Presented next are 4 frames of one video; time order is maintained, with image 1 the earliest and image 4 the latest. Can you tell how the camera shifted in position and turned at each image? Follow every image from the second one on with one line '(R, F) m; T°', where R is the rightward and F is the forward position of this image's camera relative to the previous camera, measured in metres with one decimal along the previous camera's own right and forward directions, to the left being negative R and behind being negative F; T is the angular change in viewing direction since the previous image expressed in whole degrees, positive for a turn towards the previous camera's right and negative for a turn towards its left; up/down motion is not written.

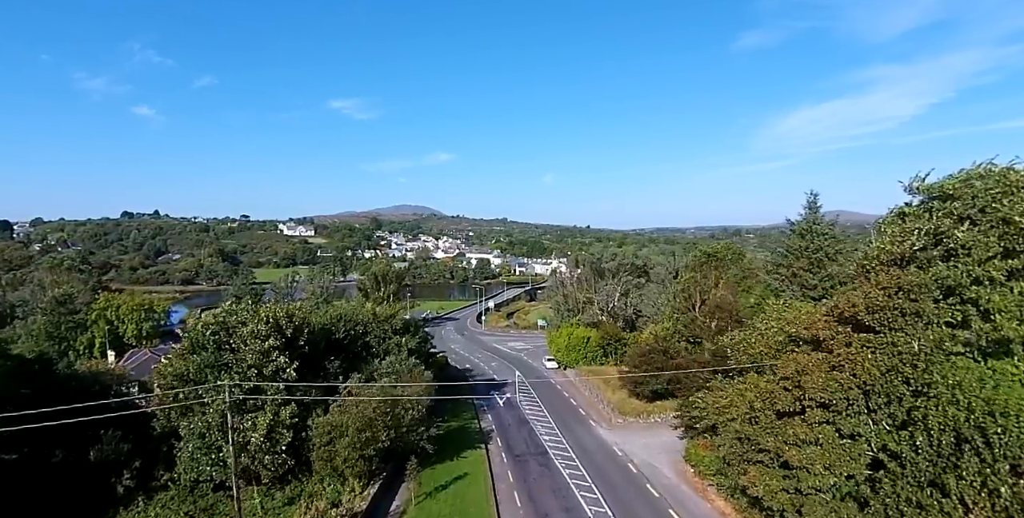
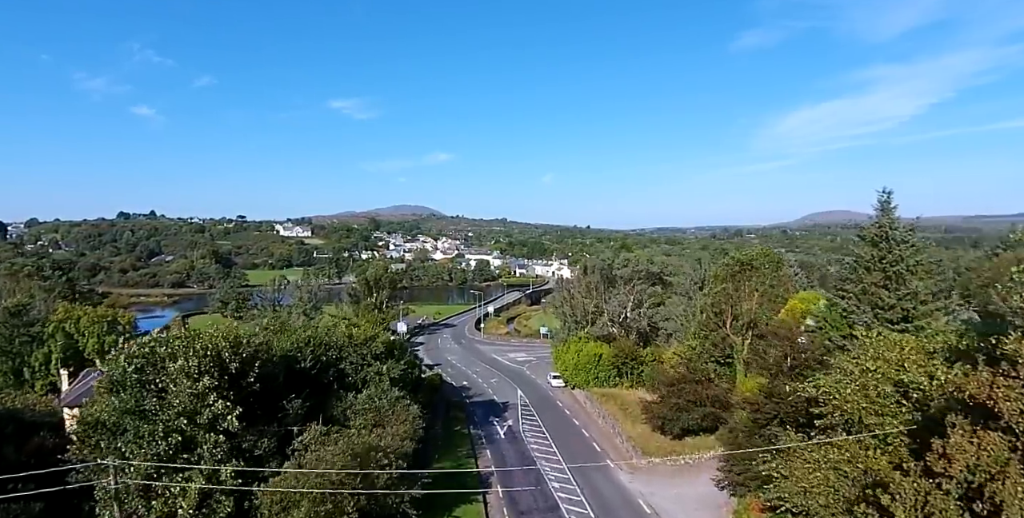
(-0.1, +5.5) m; 0°
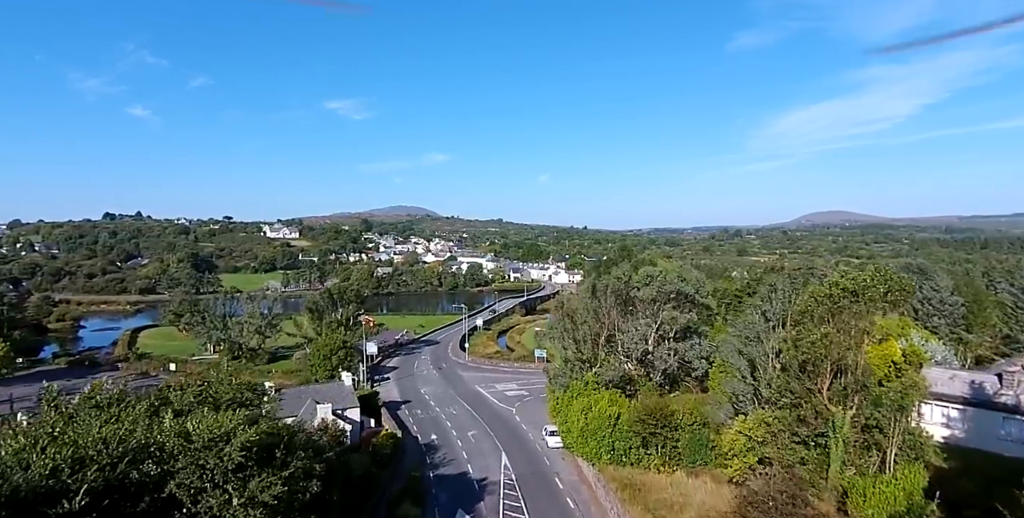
(+0.8, +12.5) m; 0°
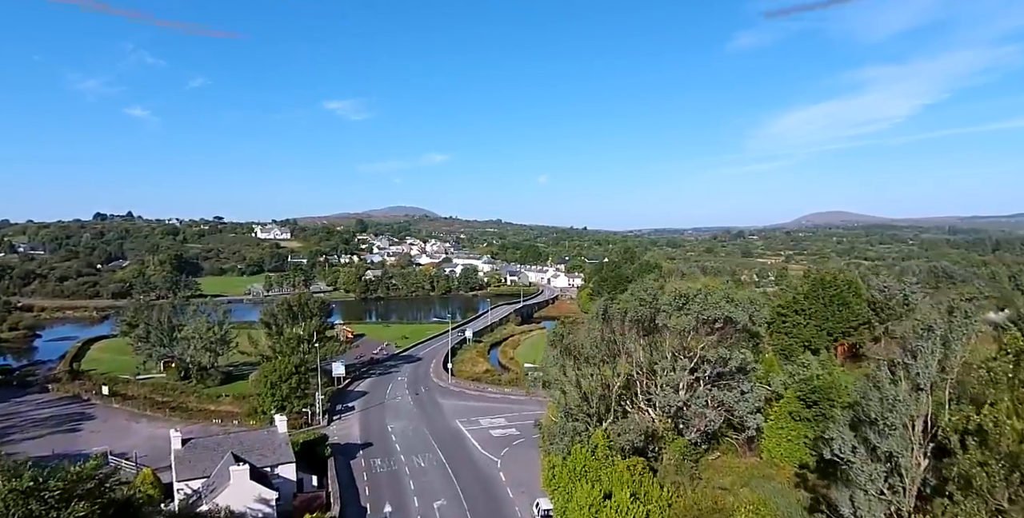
(+0.8, +10.2) m; 0°
